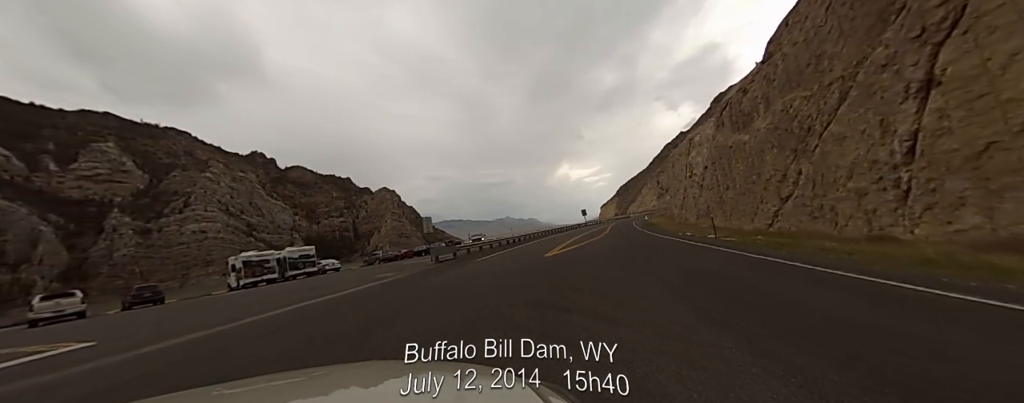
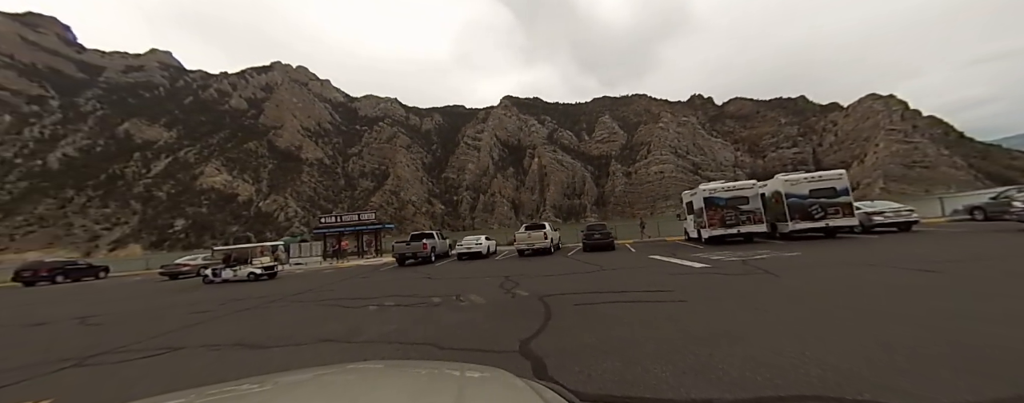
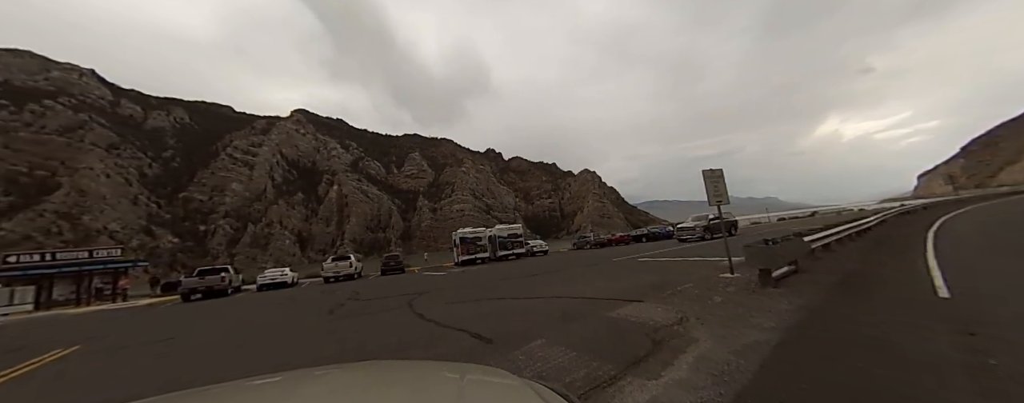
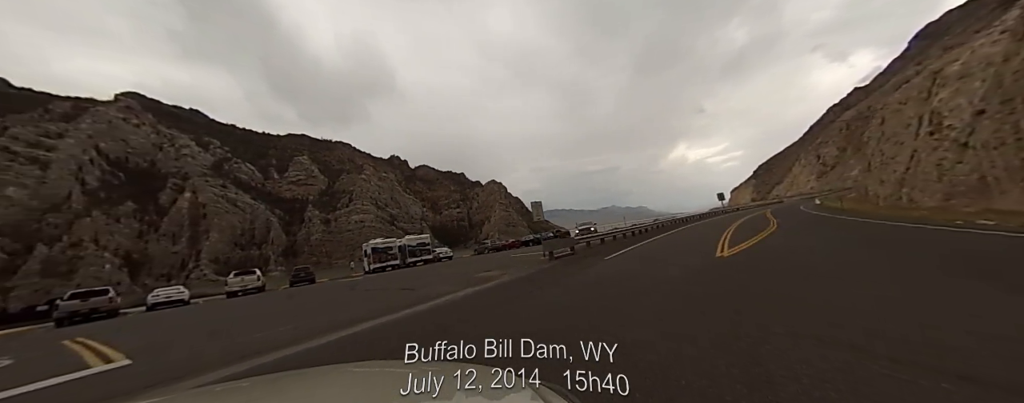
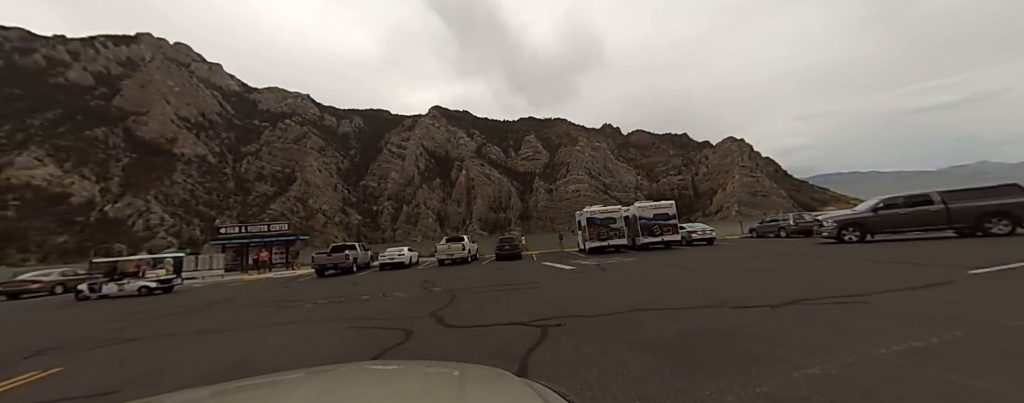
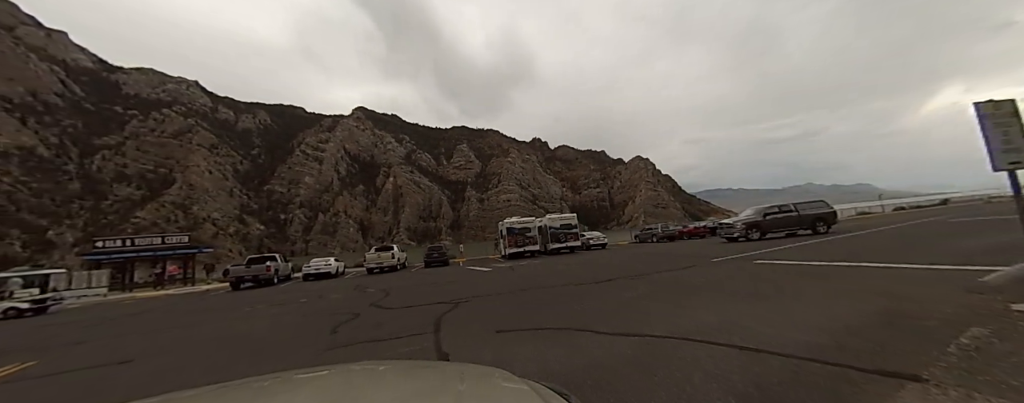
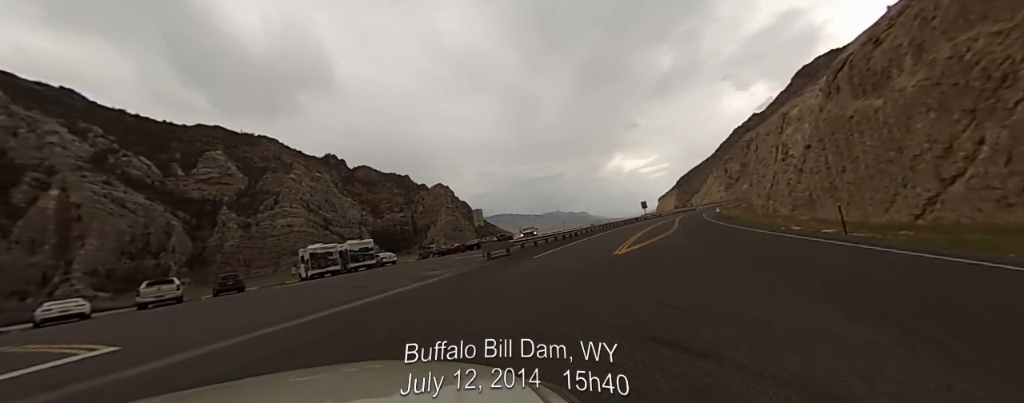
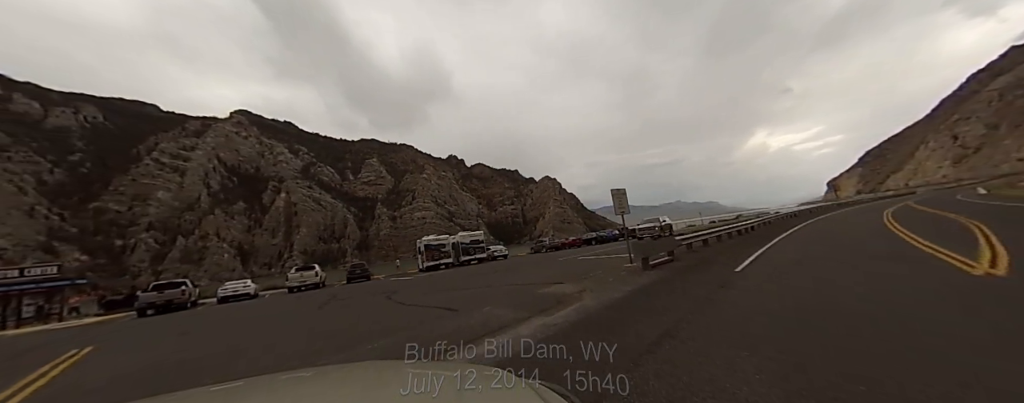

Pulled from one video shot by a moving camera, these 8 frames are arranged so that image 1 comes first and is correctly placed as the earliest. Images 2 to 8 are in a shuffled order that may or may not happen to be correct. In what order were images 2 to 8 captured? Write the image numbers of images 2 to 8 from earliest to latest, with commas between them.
7, 4, 8, 3, 6, 5, 2
